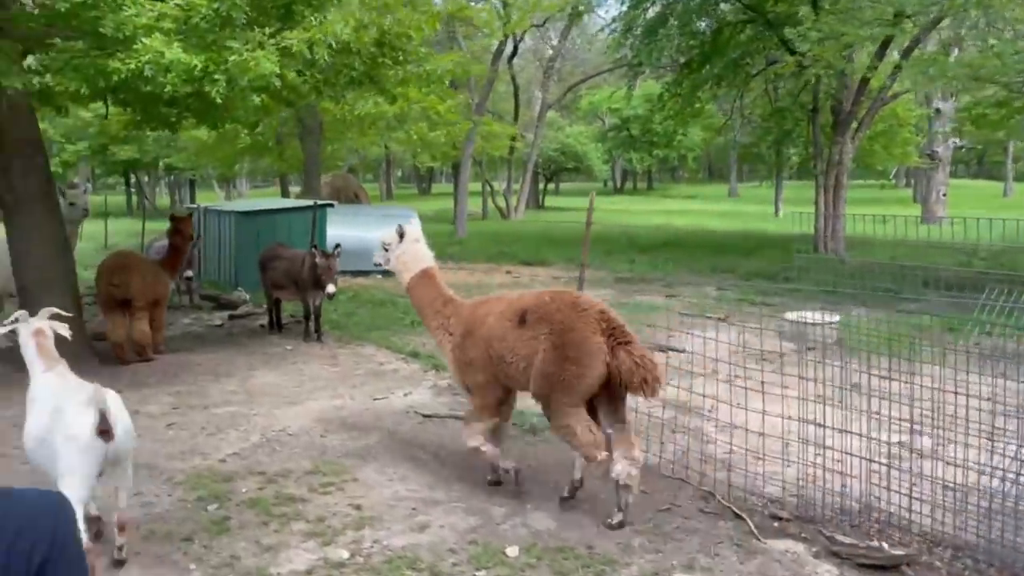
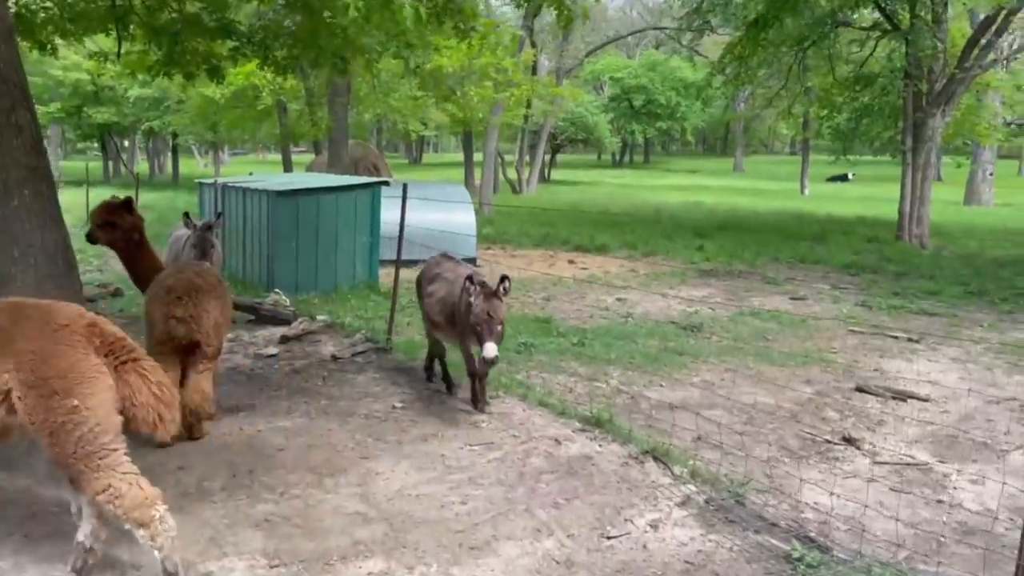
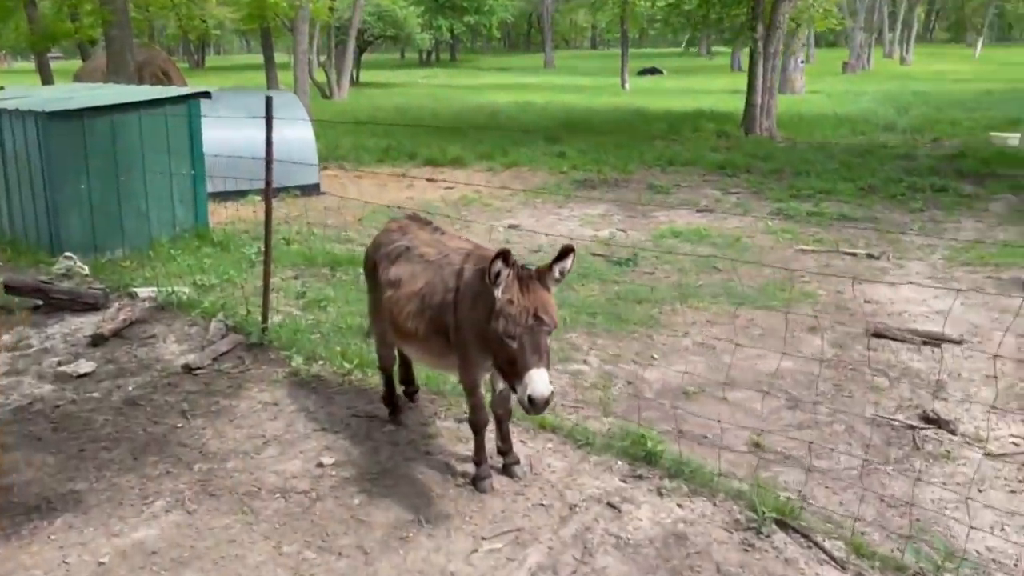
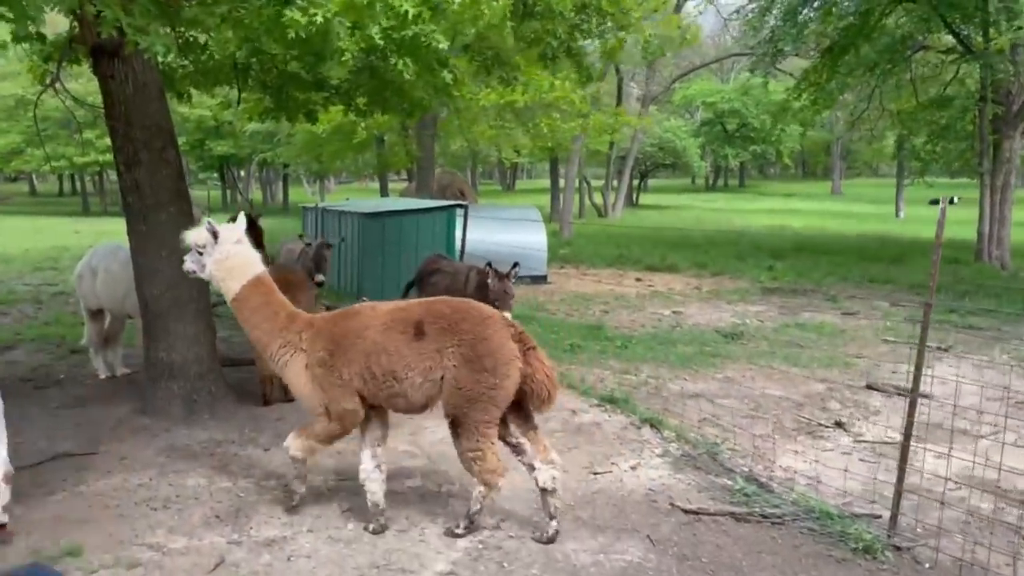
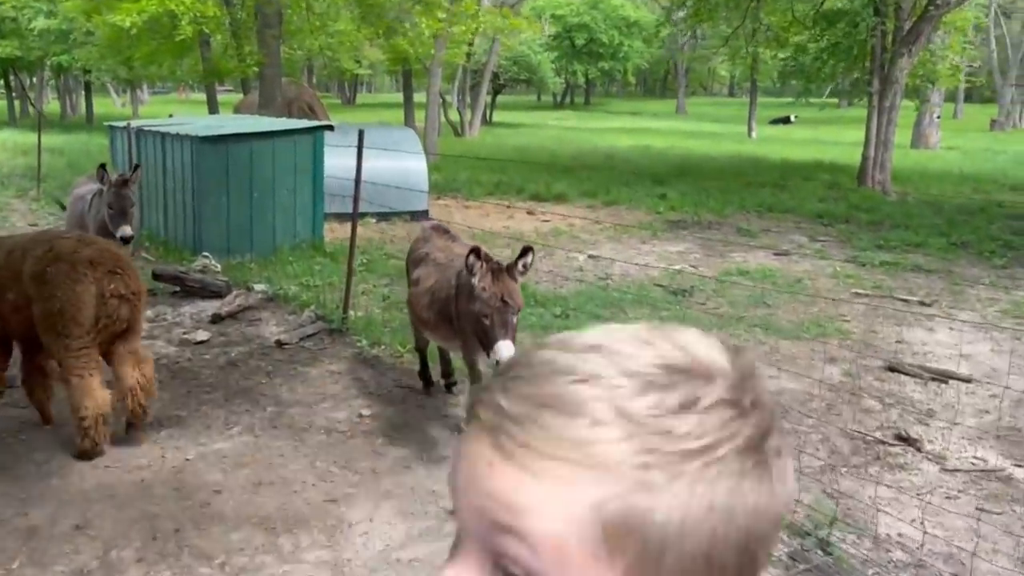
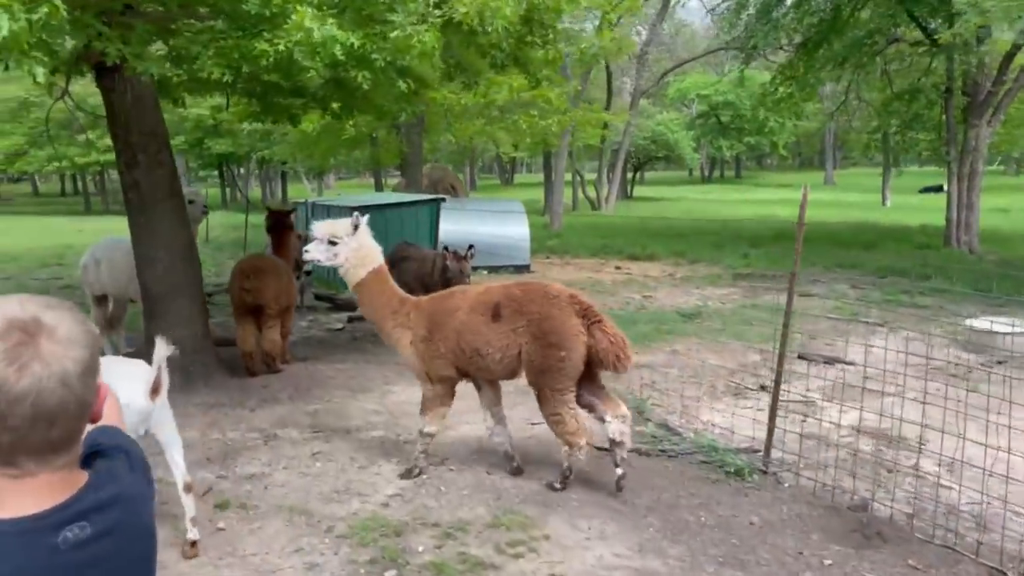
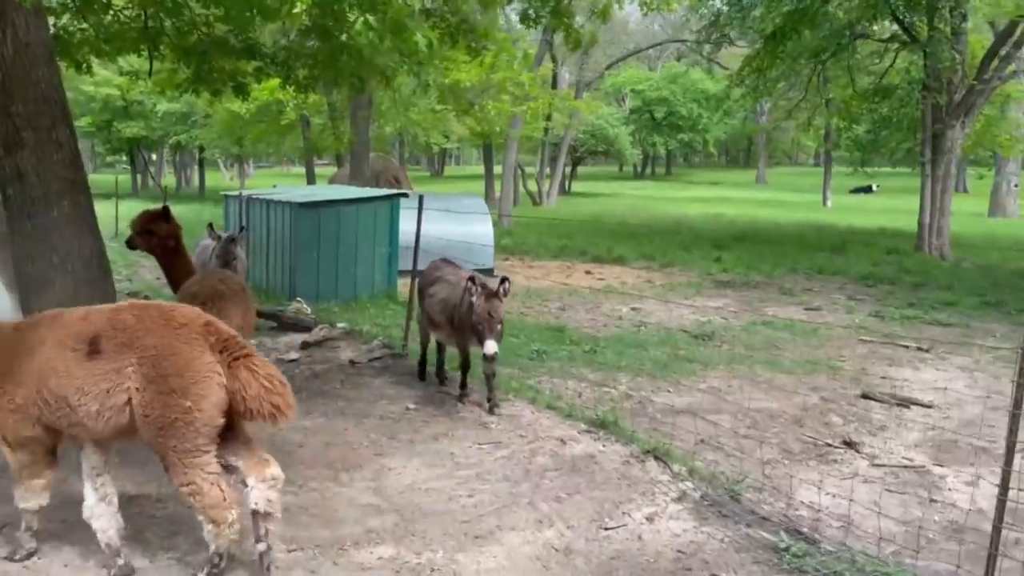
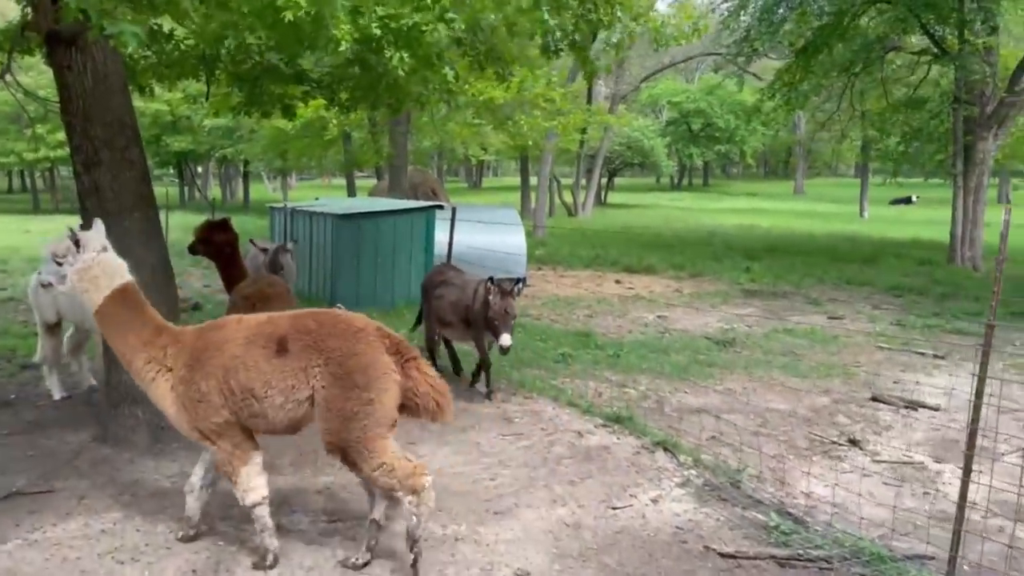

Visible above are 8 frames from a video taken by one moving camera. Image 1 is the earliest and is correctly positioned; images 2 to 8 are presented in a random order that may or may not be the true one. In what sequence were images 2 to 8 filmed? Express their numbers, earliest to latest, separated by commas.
6, 4, 8, 7, 2, 5, 3
